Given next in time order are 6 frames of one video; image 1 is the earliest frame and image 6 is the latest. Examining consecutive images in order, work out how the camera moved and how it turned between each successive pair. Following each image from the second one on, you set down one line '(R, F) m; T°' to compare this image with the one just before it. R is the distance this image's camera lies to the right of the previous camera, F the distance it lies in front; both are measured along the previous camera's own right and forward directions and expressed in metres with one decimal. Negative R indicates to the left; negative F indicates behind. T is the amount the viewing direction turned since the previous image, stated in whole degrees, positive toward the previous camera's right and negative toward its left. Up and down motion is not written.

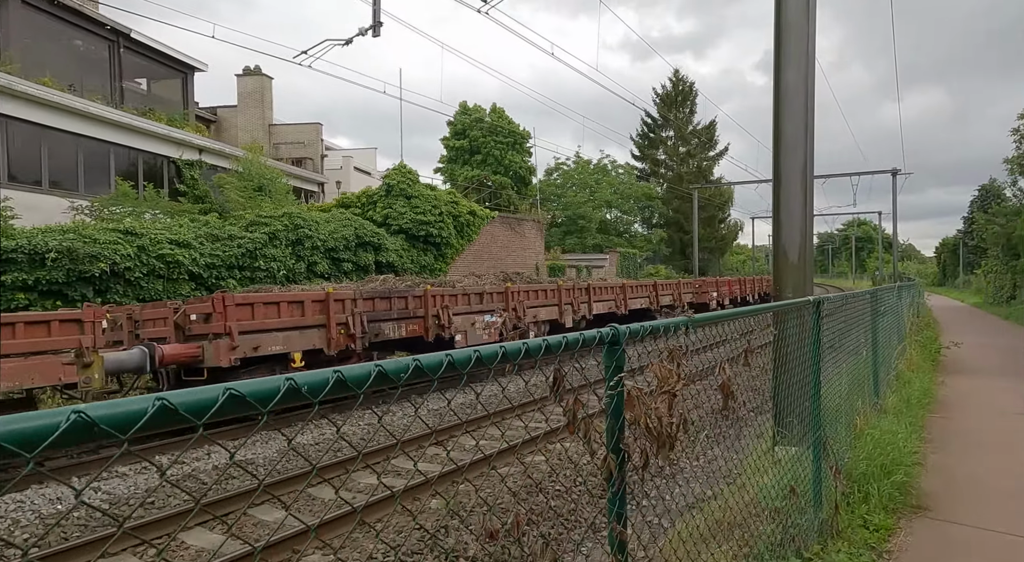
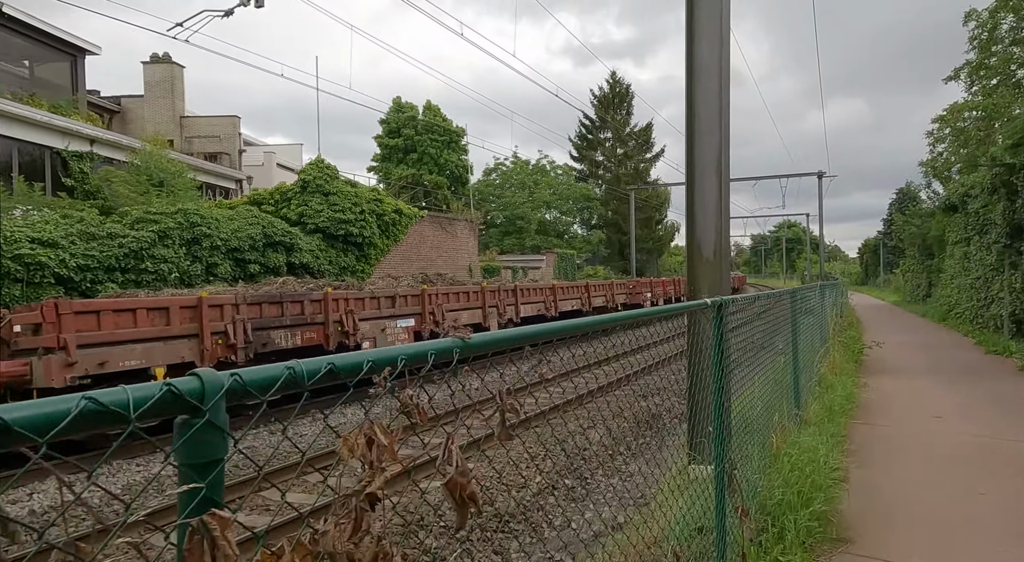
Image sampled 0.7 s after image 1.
(+0.5, +0.7) m; +5°
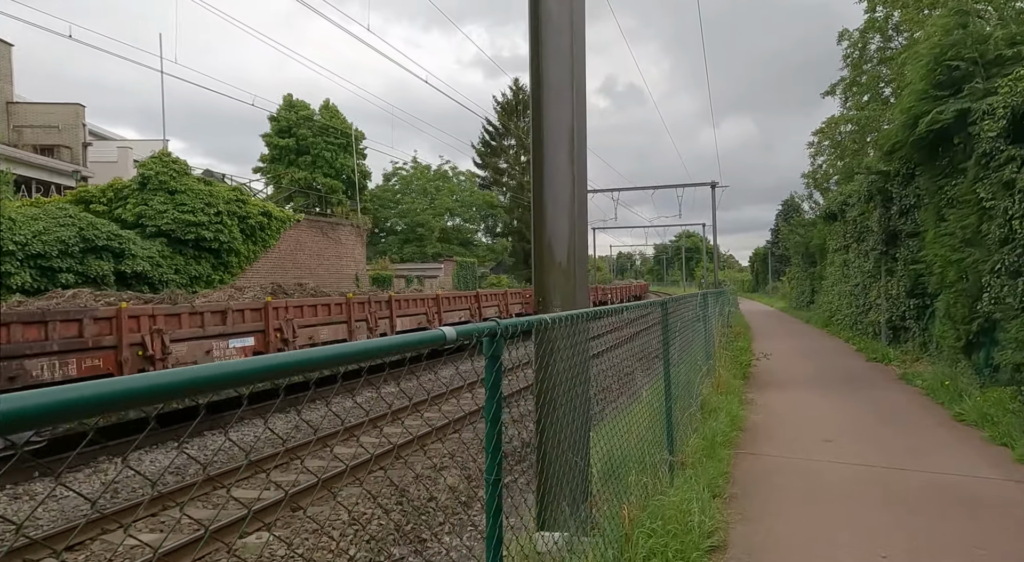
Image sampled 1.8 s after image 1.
(+0.7, +1.1) m; +8°
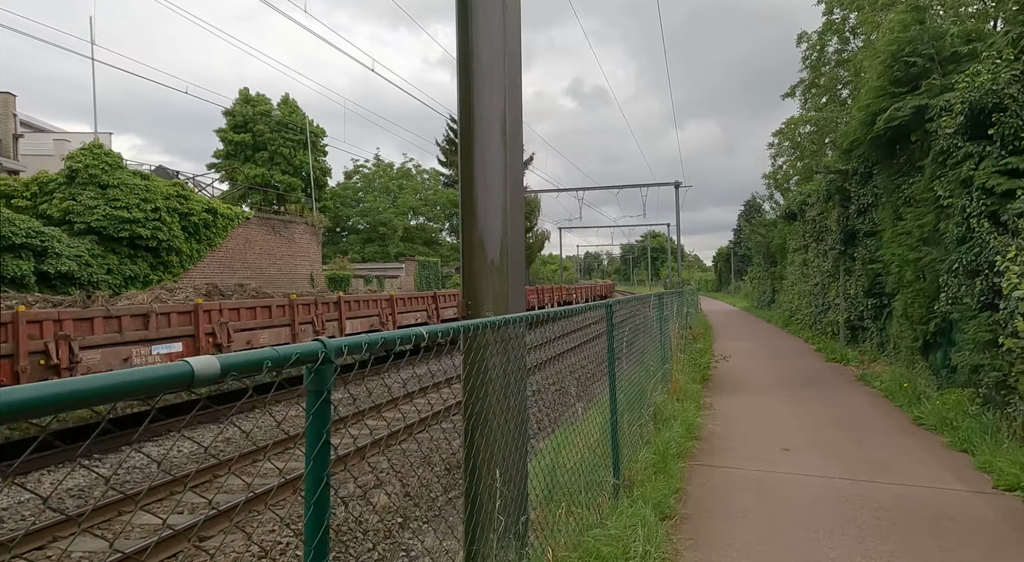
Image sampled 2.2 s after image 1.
(+0.2, +0.4) m; +3°
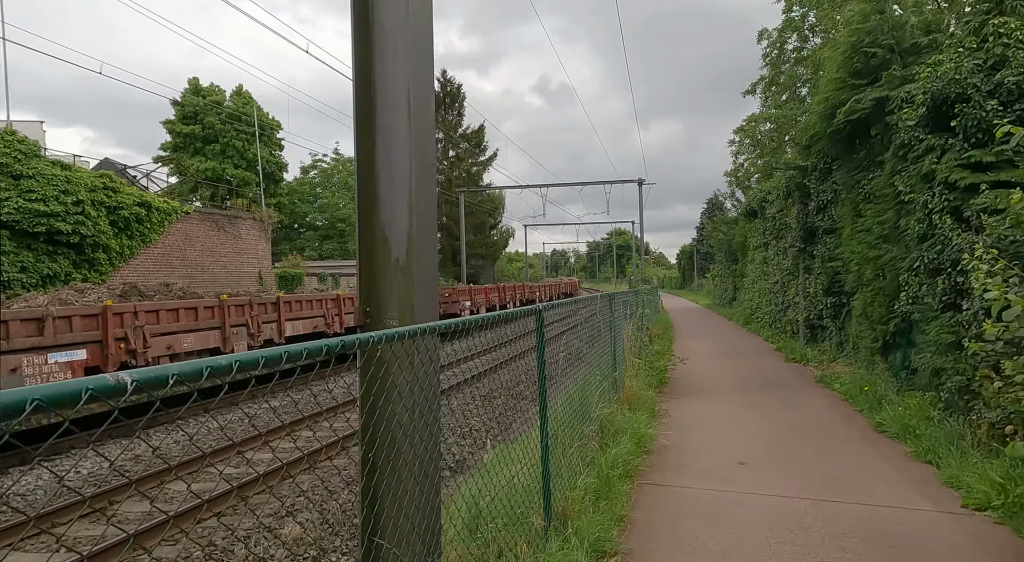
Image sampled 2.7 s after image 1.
(+0.3, +0.5) m; +3°
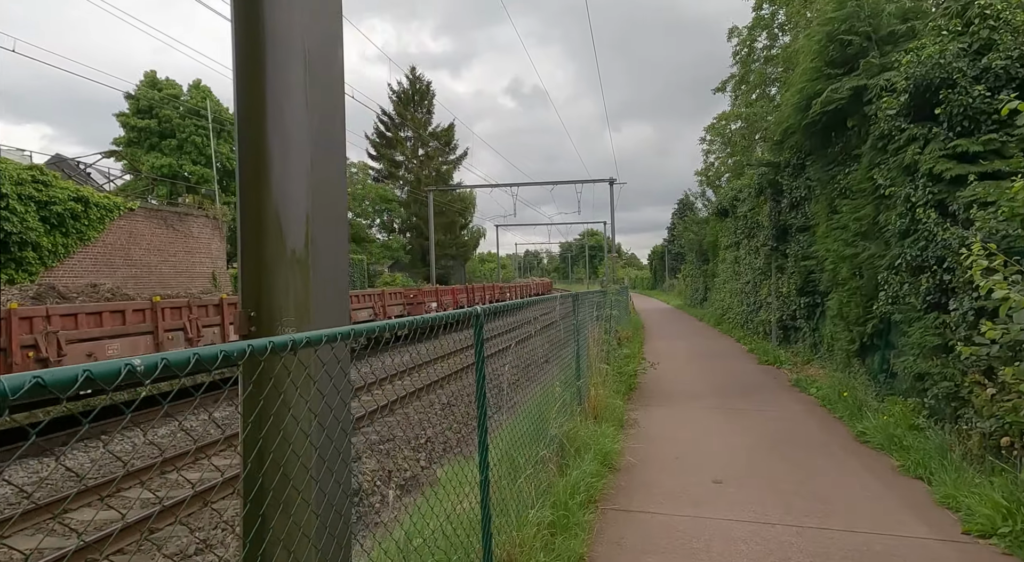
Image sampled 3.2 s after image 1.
(+0.2, +0.6) m; +3°
